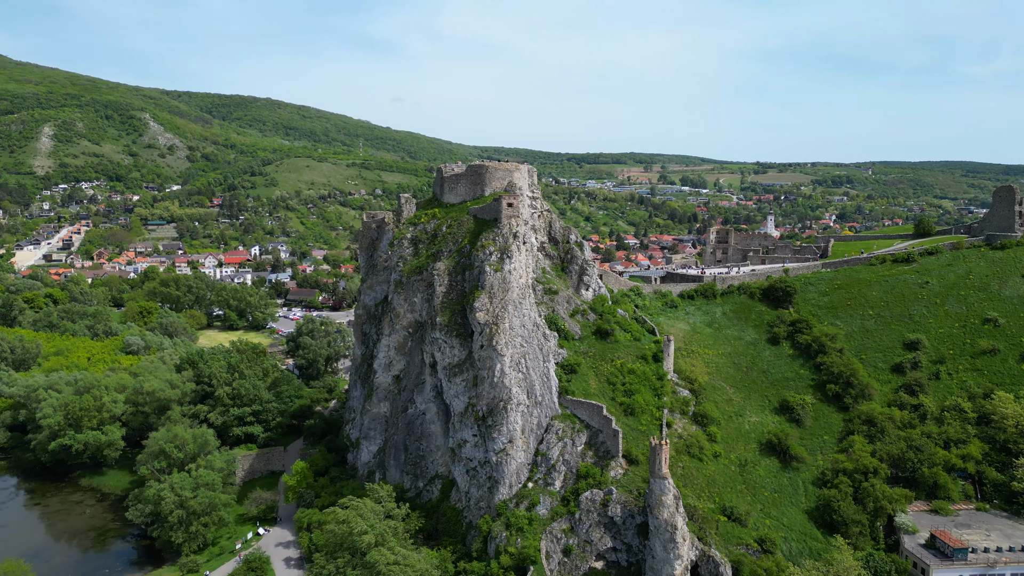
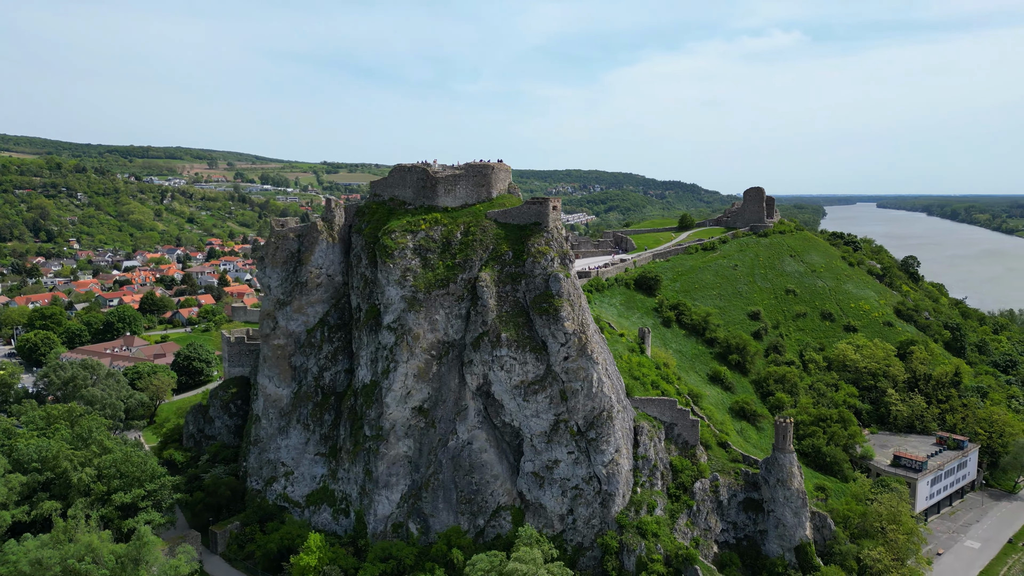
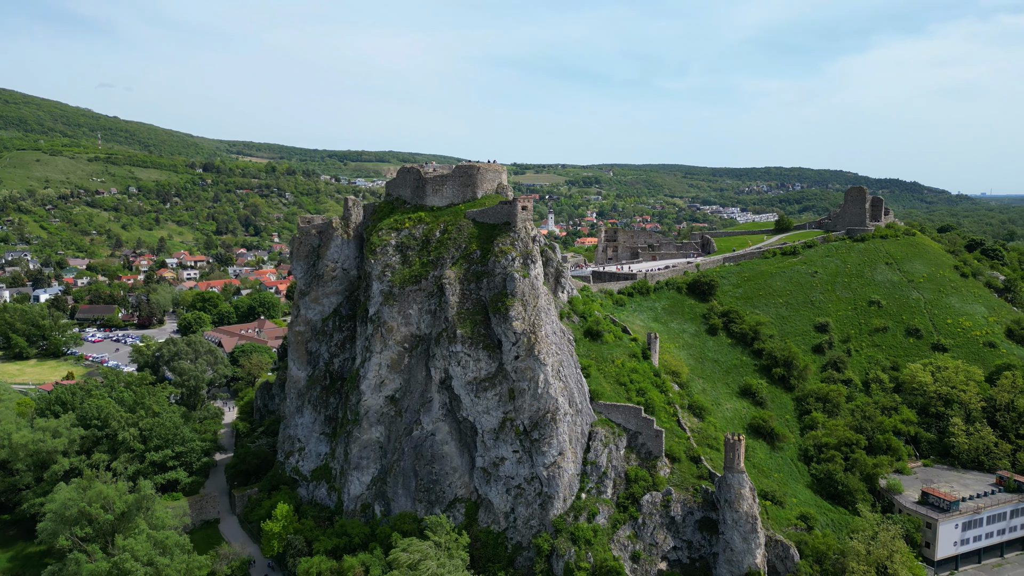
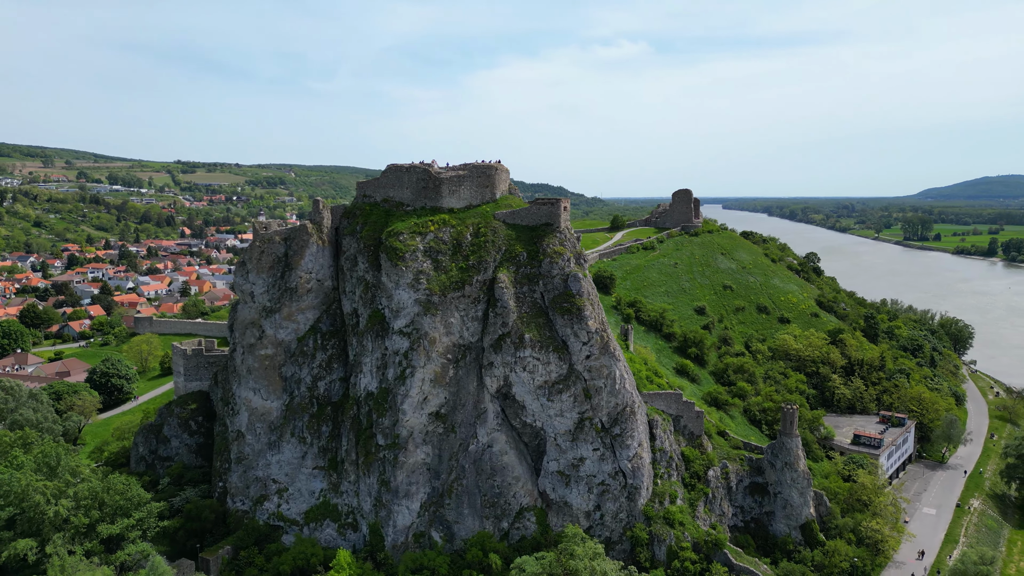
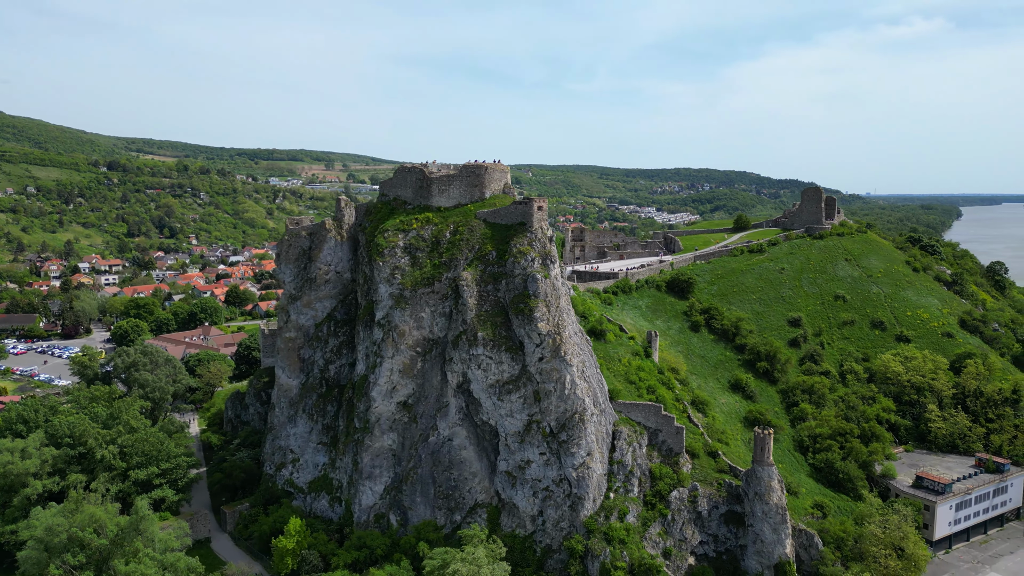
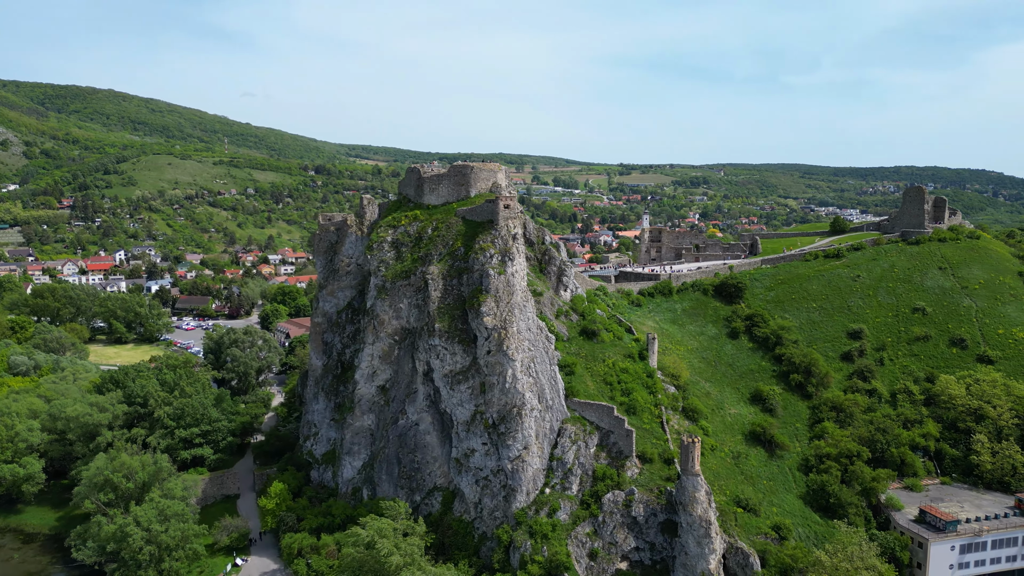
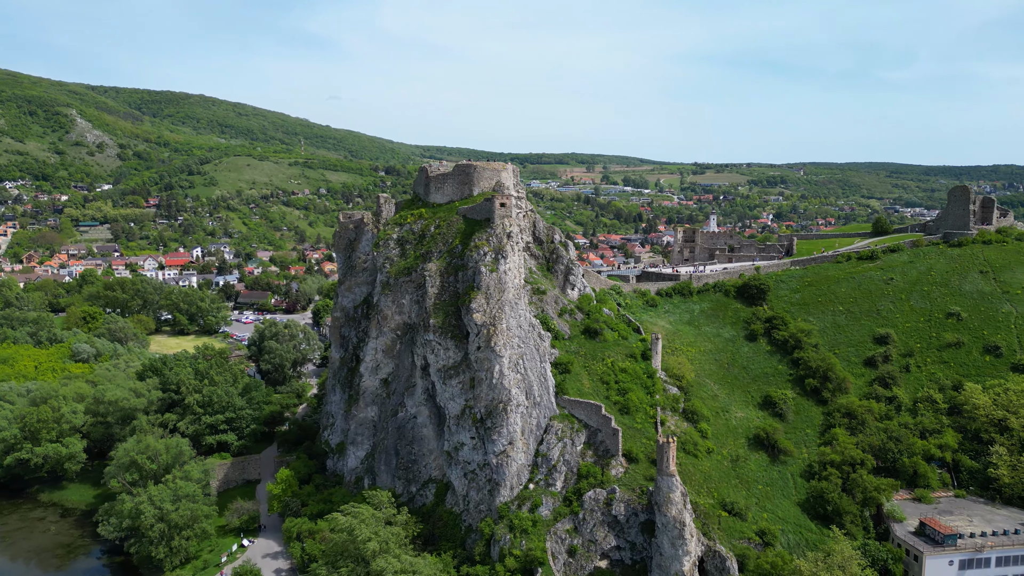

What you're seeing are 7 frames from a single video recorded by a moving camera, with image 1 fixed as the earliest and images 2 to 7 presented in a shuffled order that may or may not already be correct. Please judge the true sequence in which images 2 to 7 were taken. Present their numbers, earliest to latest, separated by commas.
7, 6, 3, 5, 2, 4
